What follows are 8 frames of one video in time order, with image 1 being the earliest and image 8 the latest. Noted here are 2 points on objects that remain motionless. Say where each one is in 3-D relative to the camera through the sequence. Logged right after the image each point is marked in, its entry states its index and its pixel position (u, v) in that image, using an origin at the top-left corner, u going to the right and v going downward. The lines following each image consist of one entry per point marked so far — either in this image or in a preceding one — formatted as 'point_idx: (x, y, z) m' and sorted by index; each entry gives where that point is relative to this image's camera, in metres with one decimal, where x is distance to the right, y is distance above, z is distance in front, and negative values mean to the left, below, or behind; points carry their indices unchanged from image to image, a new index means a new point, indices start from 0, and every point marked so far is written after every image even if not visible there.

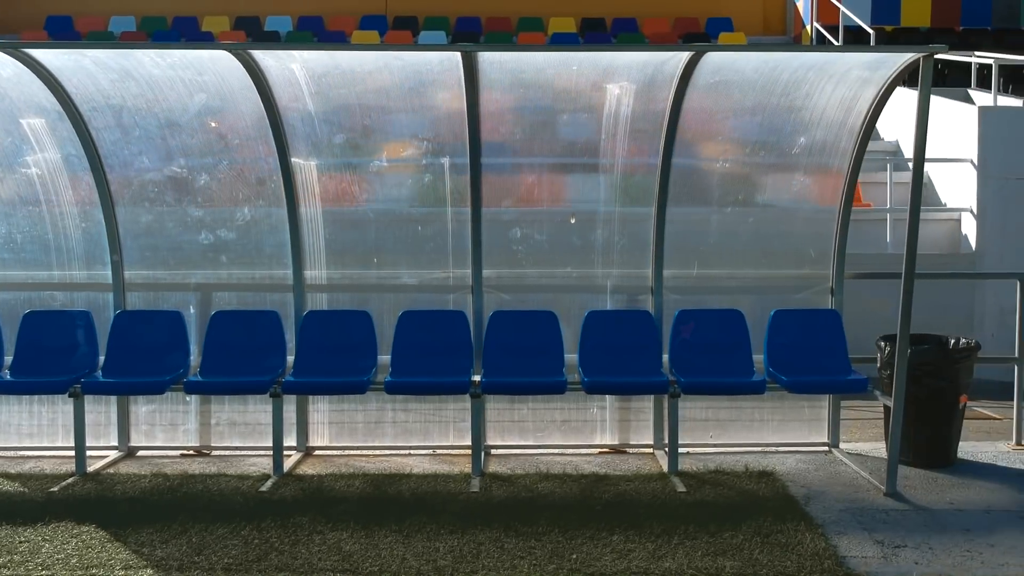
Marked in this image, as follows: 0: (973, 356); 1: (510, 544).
0: (+2.5, -0.4, +5.5) m
1: (0.0, -1.1, +4.3) m
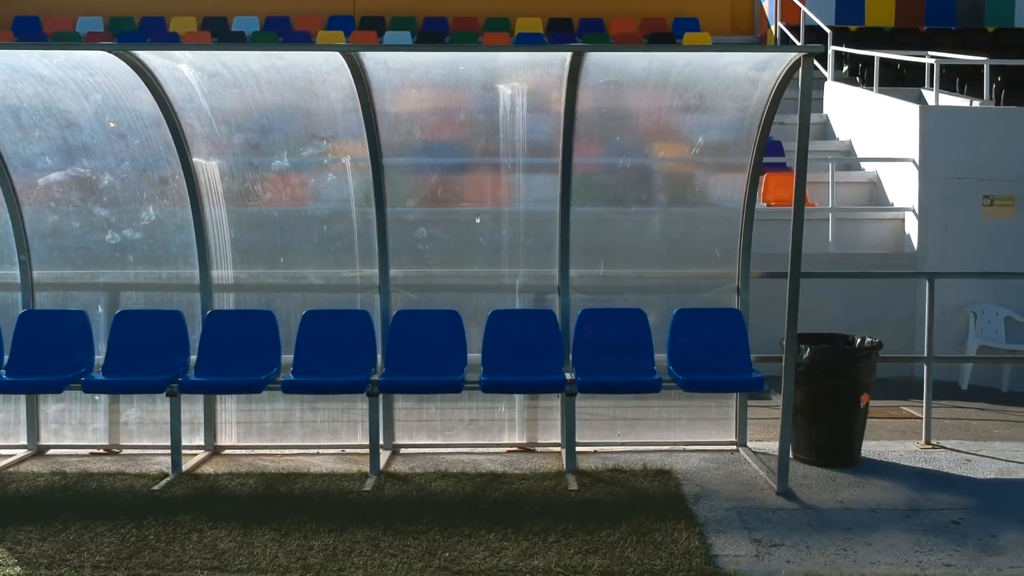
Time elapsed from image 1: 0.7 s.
0: (+2.0, -0.4, +5.5) m
1: (-0.5, -1.1, +4.3) m
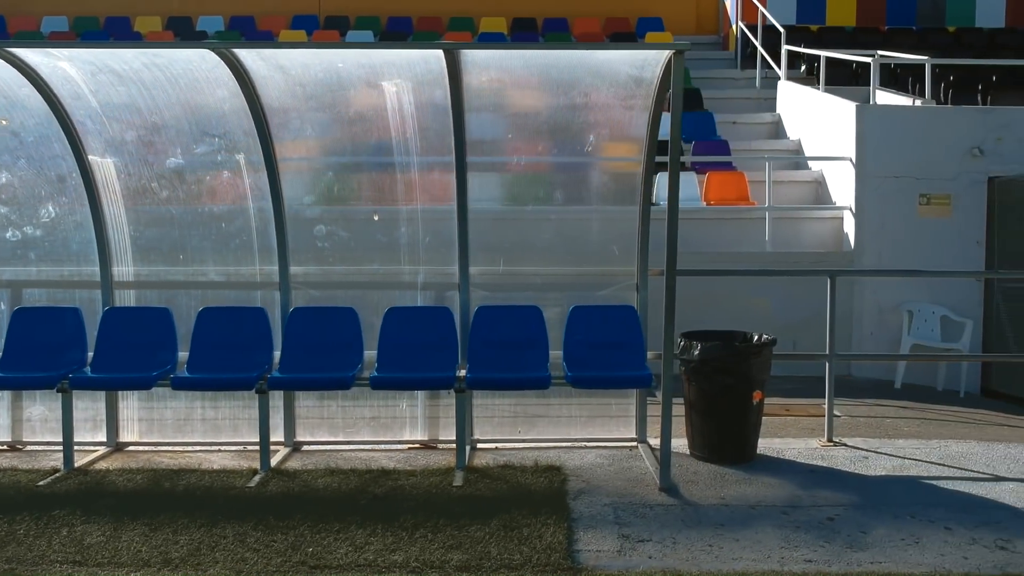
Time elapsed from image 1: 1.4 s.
0: (+1.4, -0.3, +5.5) m
1: (-1.1, -1.1, +4.3) m
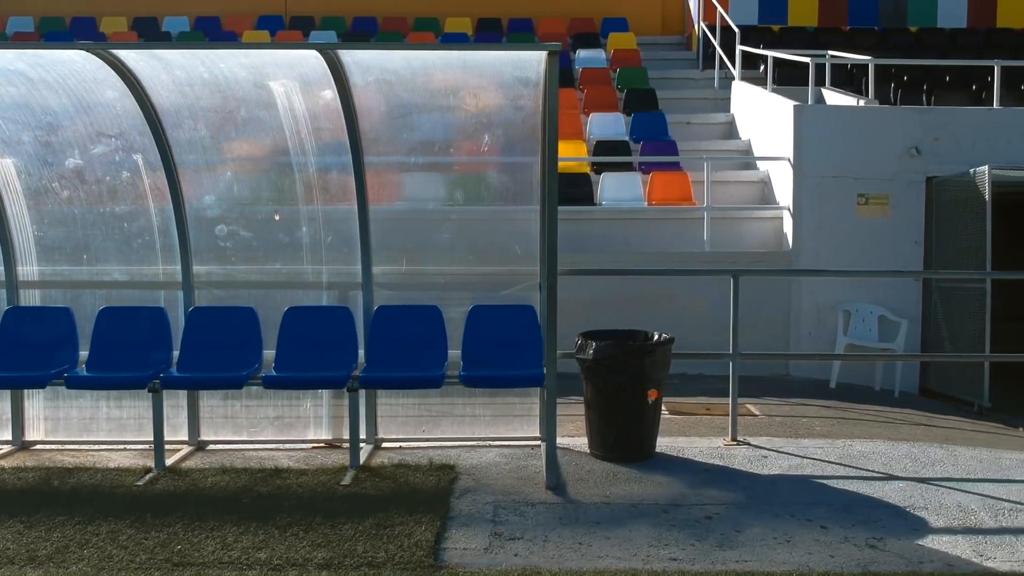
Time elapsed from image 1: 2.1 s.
0: (+0.8, -0.3, +5.5) m
1: (-1.7, -1.1, +4.4) m
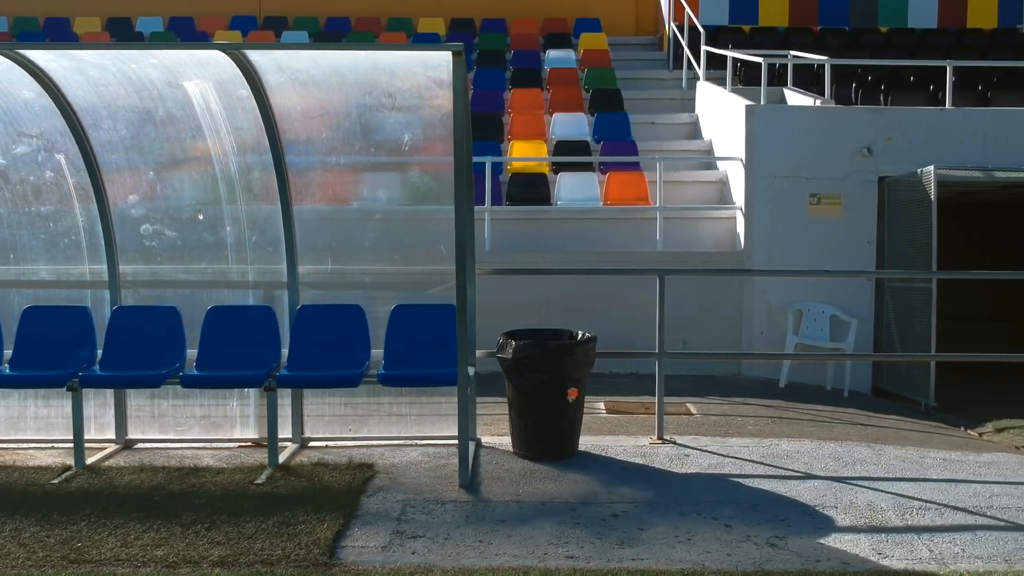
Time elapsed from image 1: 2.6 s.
0: (+0.4, -0.3, +5.5) m
1: (-2.1, -1.1, +4.4) m
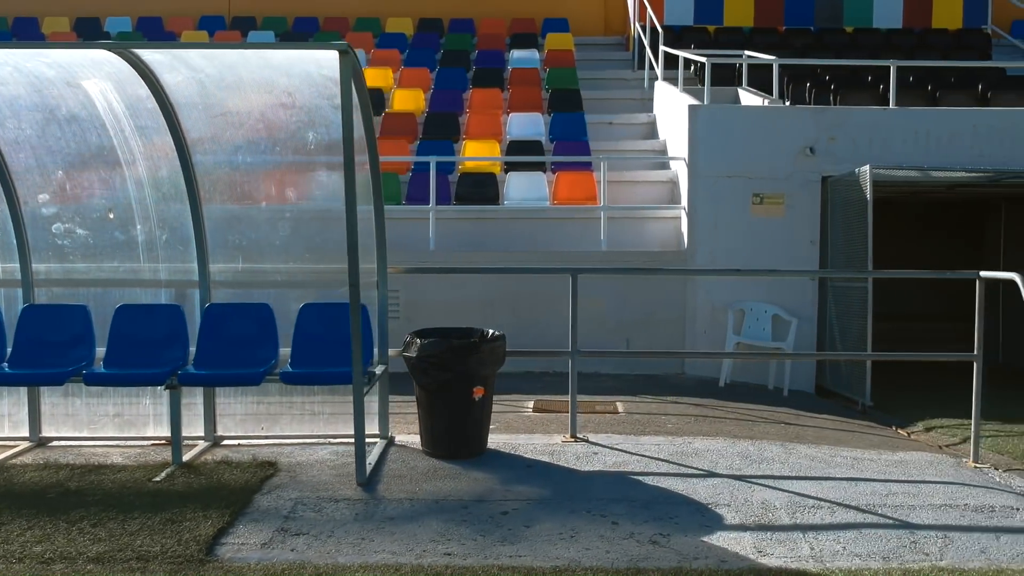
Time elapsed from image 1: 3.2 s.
0: (-0.1, -0.3, +5.6) m
1: (-2.6, -1.1, +4.4) m
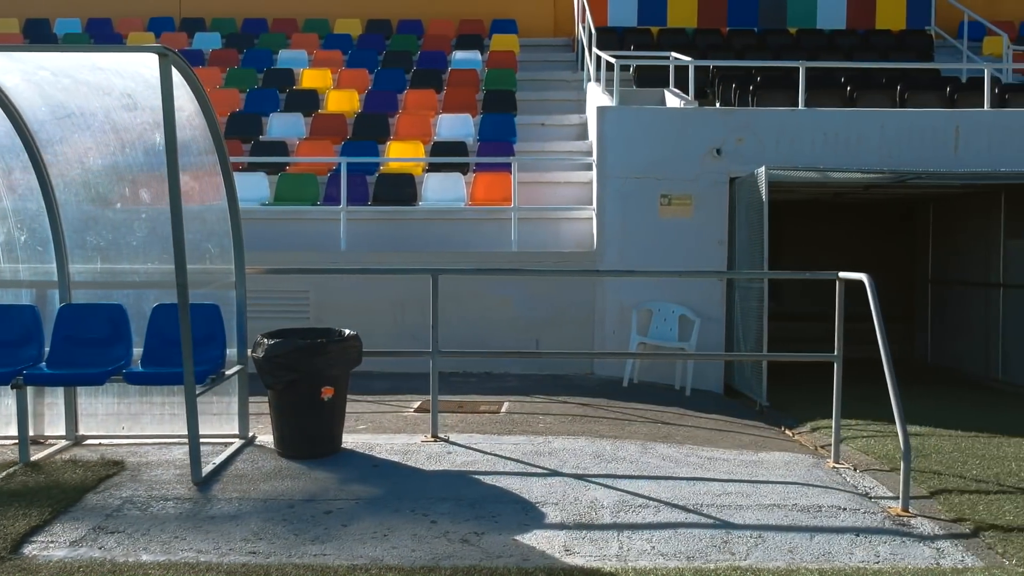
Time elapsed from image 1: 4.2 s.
0: (-0.9, -0.3, +5.6) m
1: (-3.5, -1.1, +4.5) m
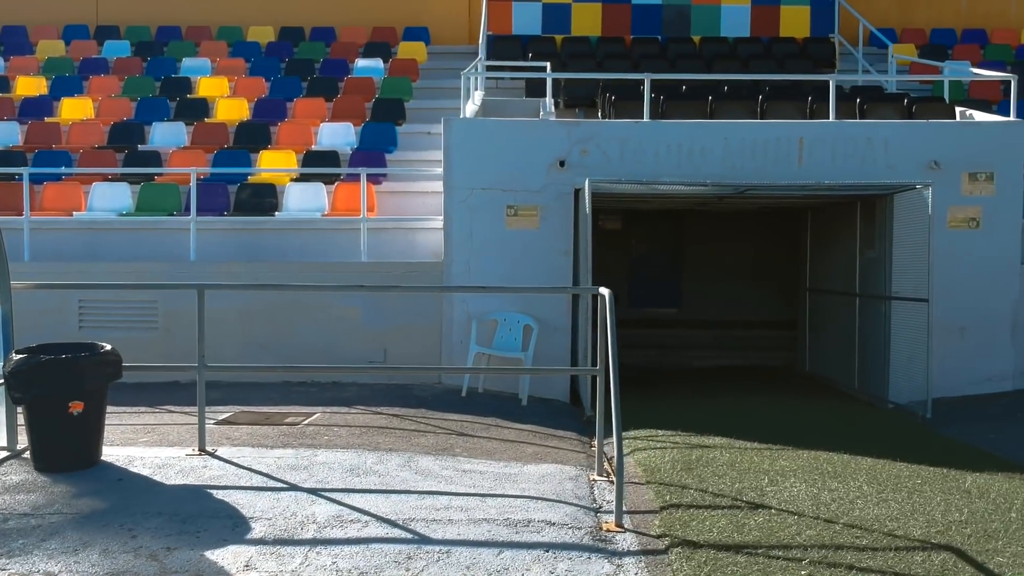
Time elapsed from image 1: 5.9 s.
0: (-2.4, -0.4, +5.7) m
1: (-4.9, -1.1, +4.6) m
